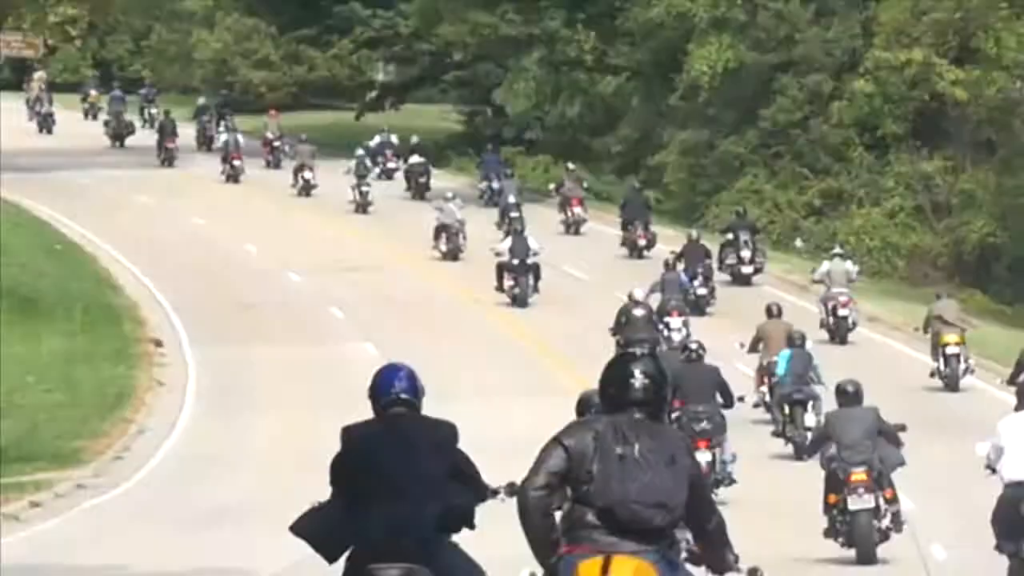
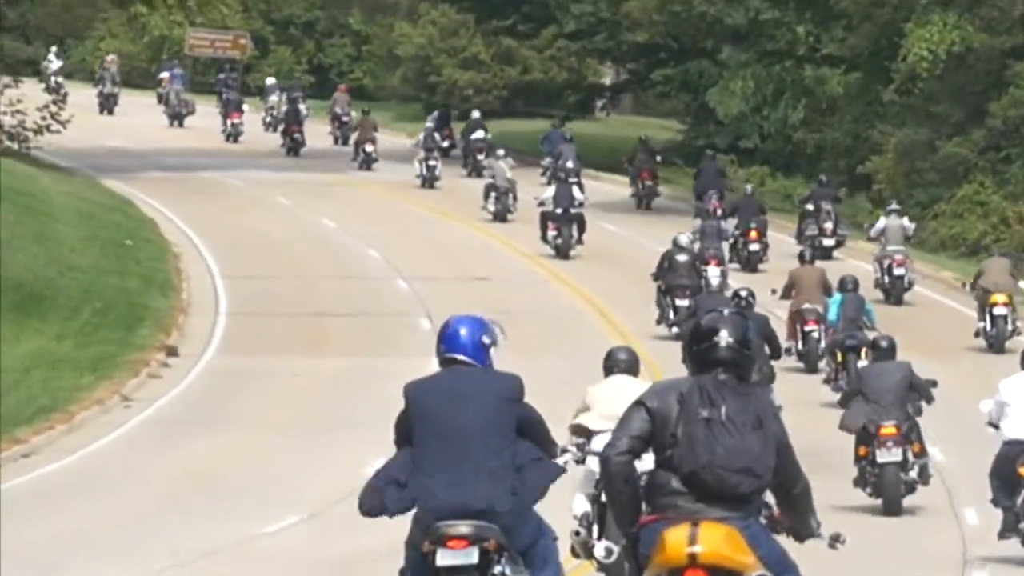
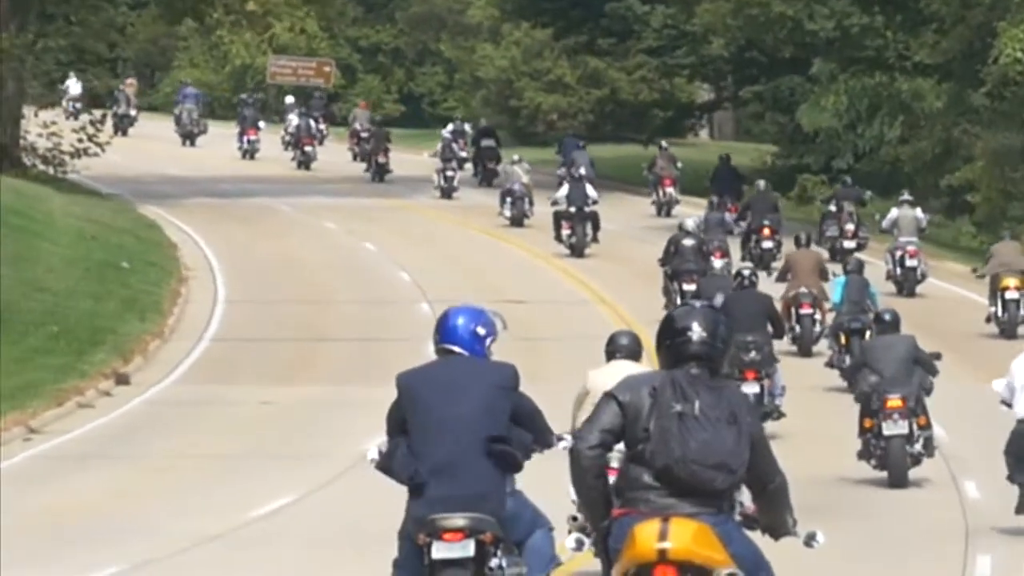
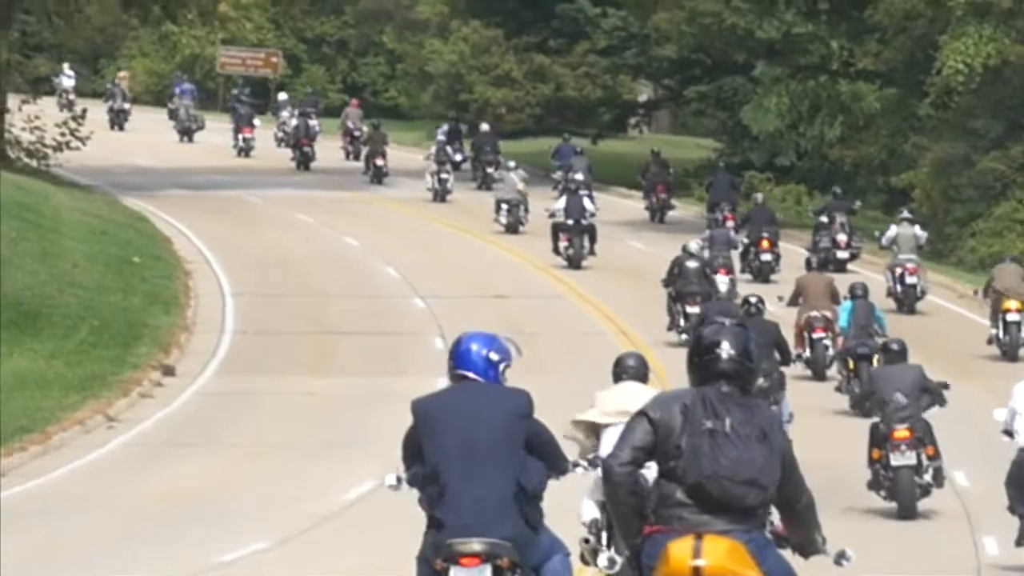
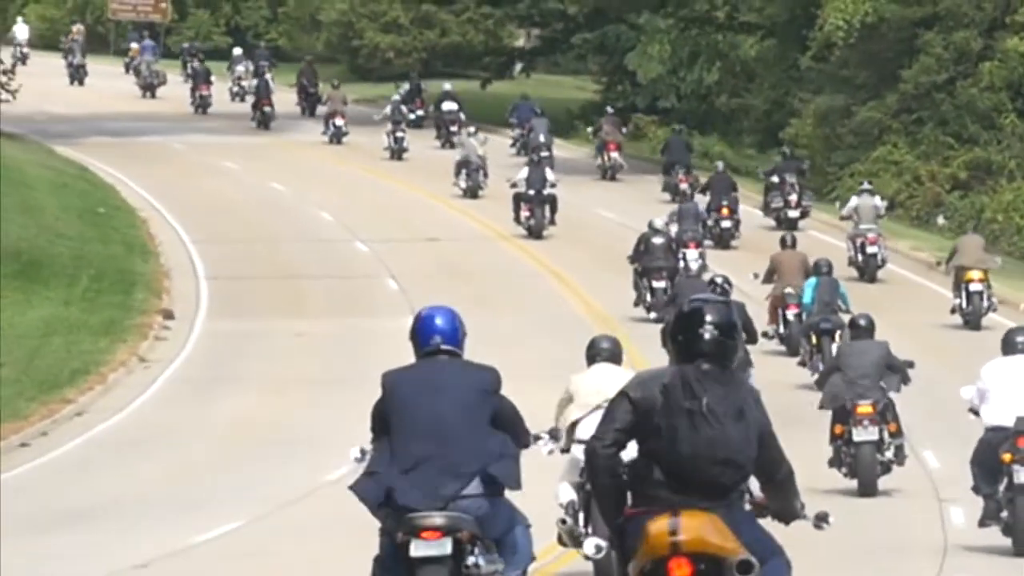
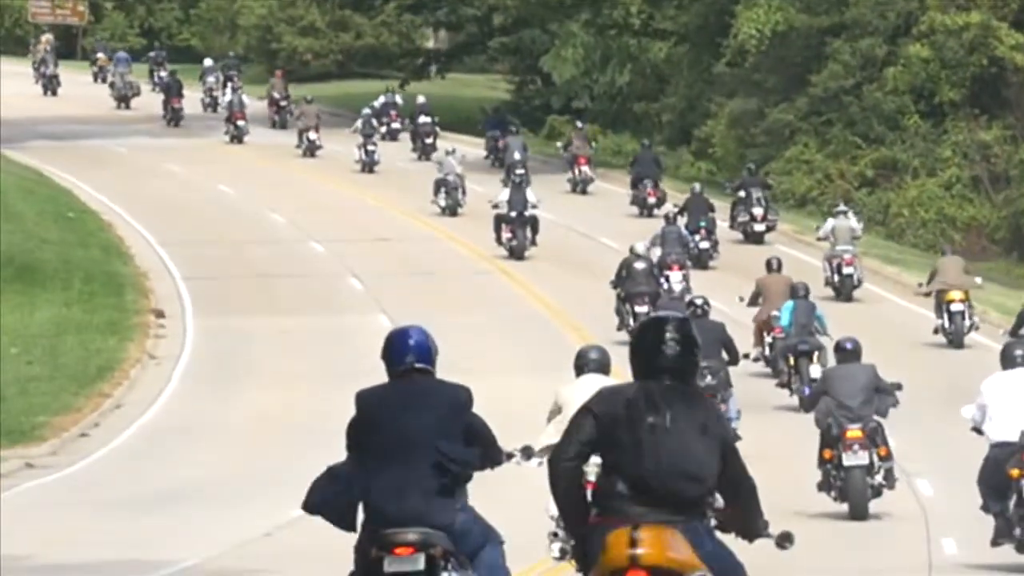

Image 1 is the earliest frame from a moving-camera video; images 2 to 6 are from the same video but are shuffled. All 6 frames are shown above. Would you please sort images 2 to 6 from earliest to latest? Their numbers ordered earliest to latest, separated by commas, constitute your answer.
6, 5, 2, 4, 3
